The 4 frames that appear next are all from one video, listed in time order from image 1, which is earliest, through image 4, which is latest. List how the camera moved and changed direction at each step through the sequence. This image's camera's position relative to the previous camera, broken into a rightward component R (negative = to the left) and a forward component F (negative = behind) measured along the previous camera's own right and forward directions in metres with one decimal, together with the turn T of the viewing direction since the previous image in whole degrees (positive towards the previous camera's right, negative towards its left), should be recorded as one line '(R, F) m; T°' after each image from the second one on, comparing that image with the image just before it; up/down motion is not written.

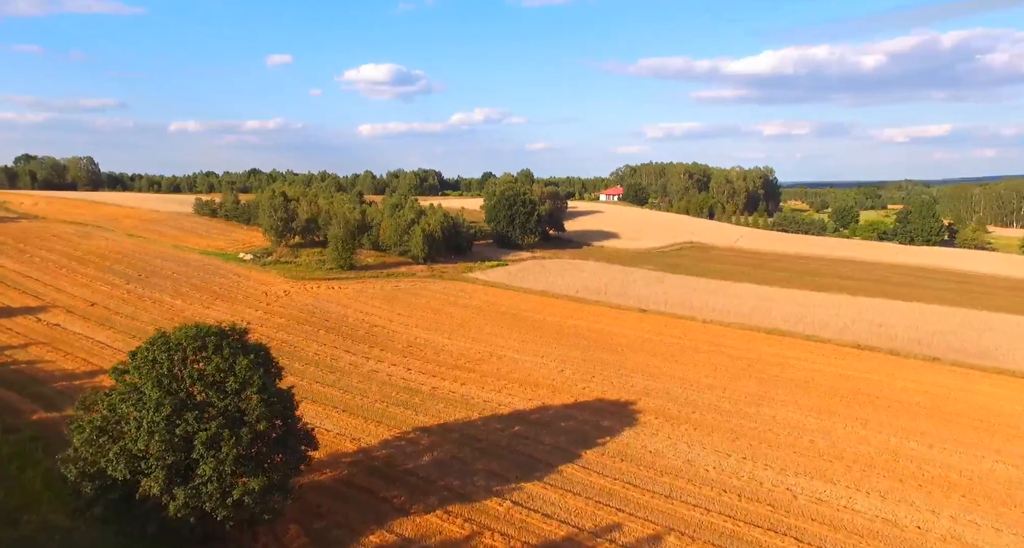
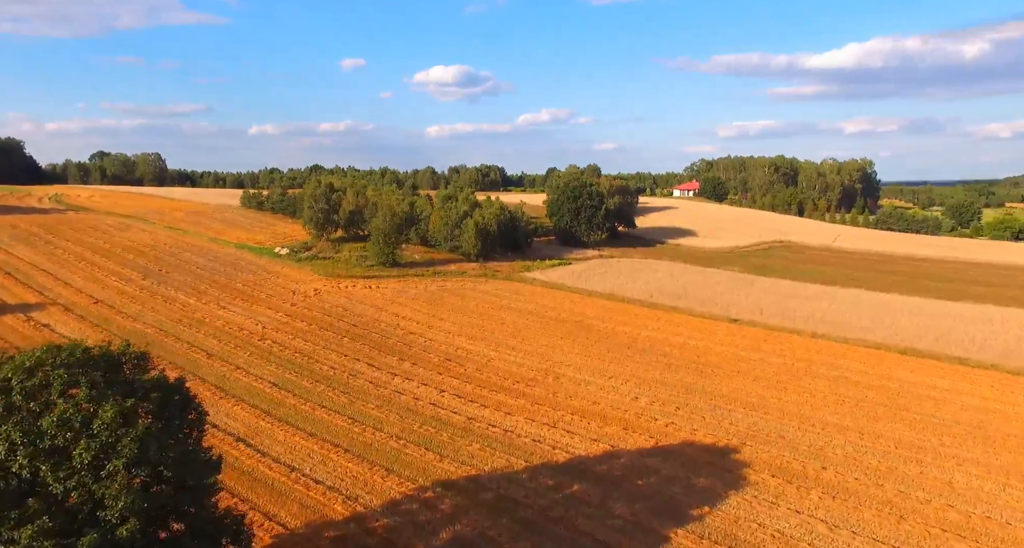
(+0.1, +5.9) m; -5°
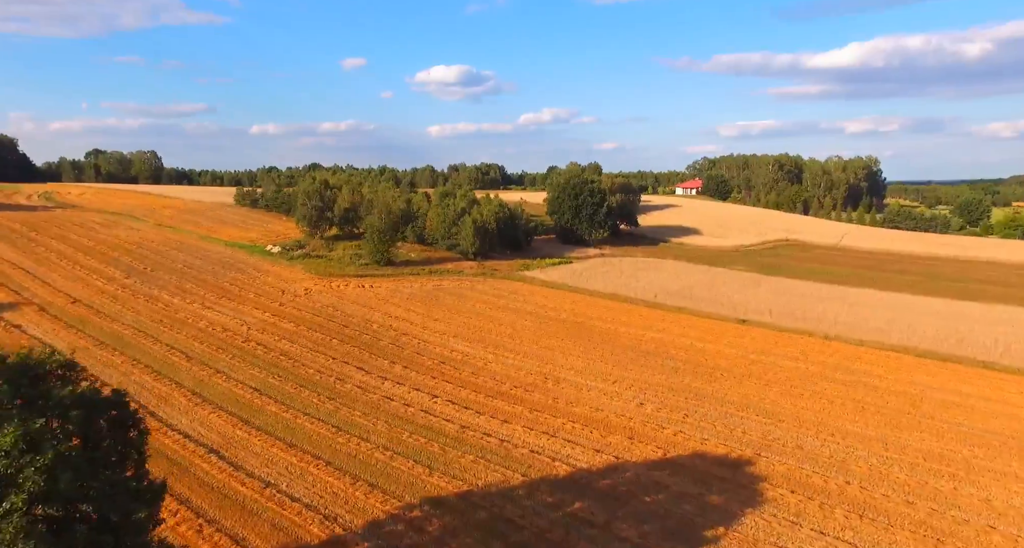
(+0.1, +1.4) m; 0°
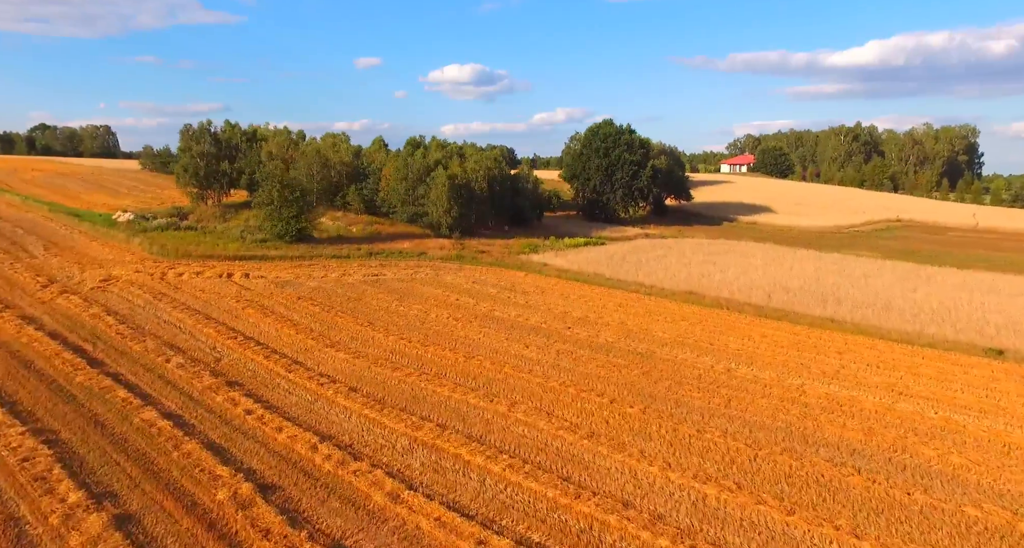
(+0.6, +16.7) m; -1°
